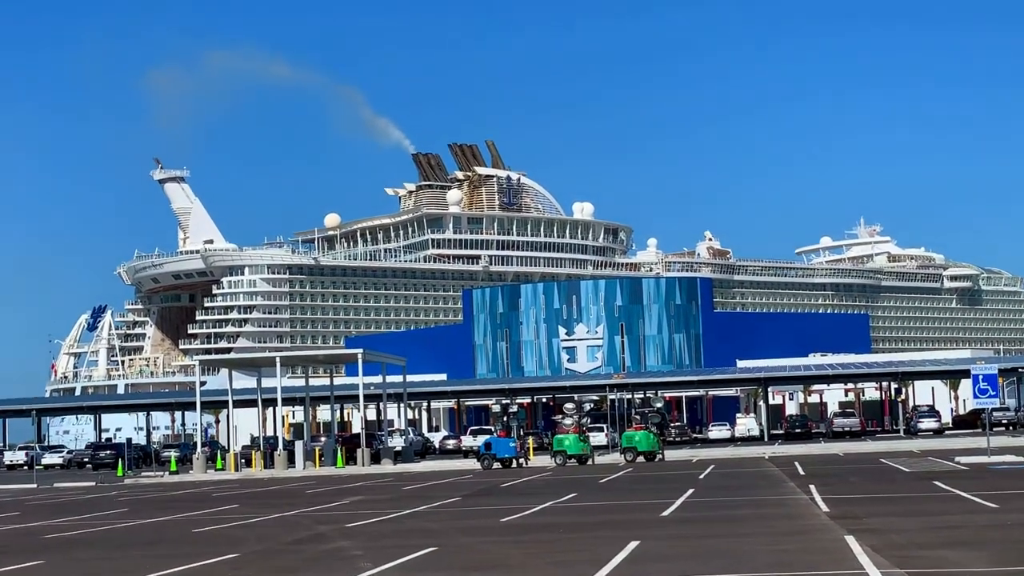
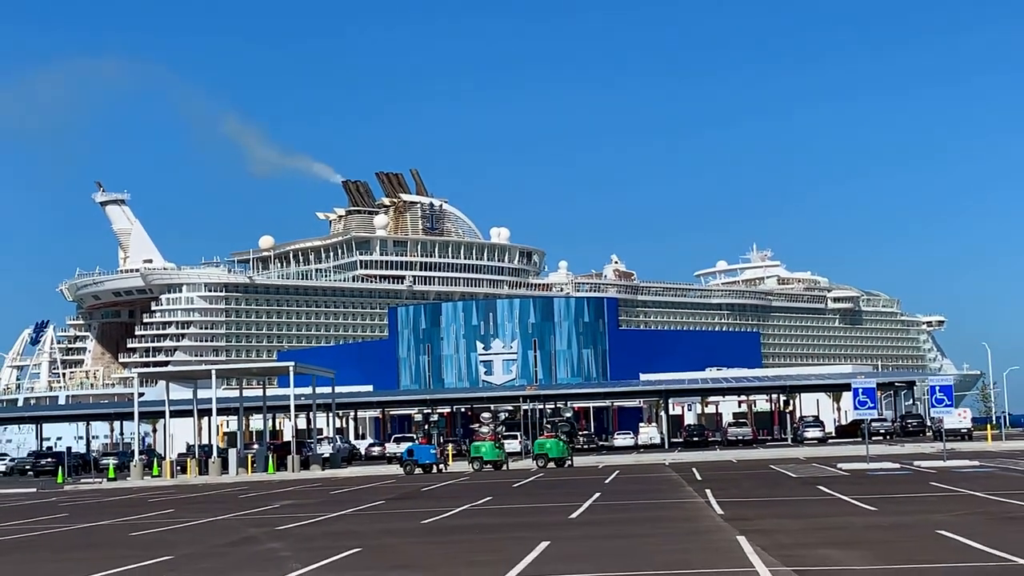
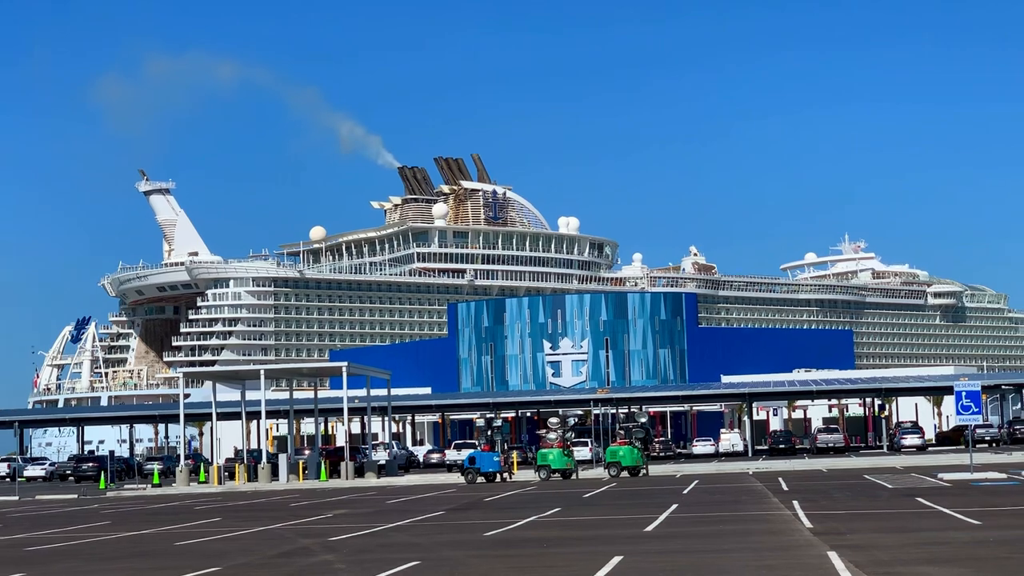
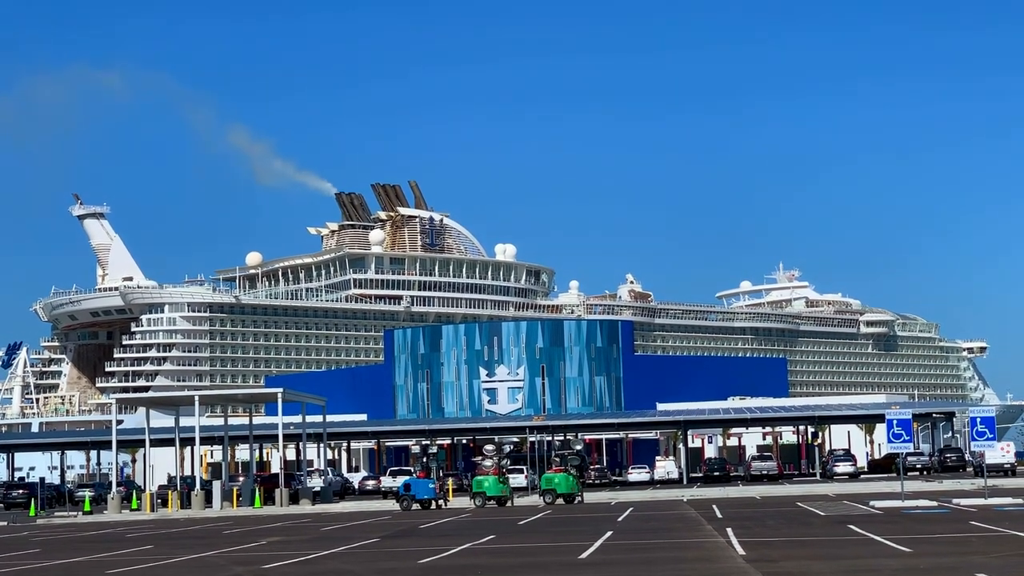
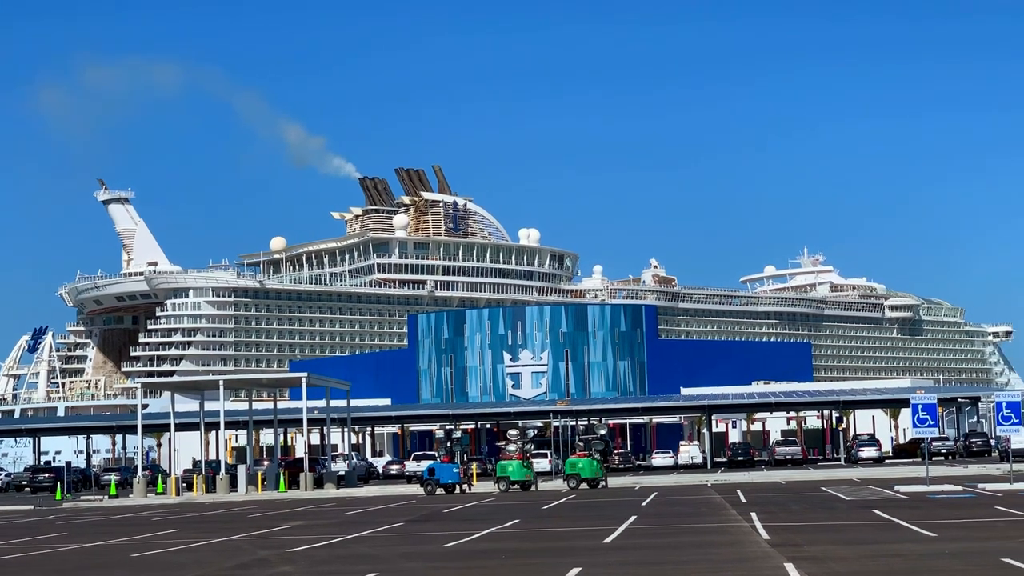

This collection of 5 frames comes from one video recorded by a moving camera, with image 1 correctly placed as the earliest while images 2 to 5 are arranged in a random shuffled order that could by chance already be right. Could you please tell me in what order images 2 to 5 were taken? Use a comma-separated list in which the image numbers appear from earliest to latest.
3, 5, 4, 2
